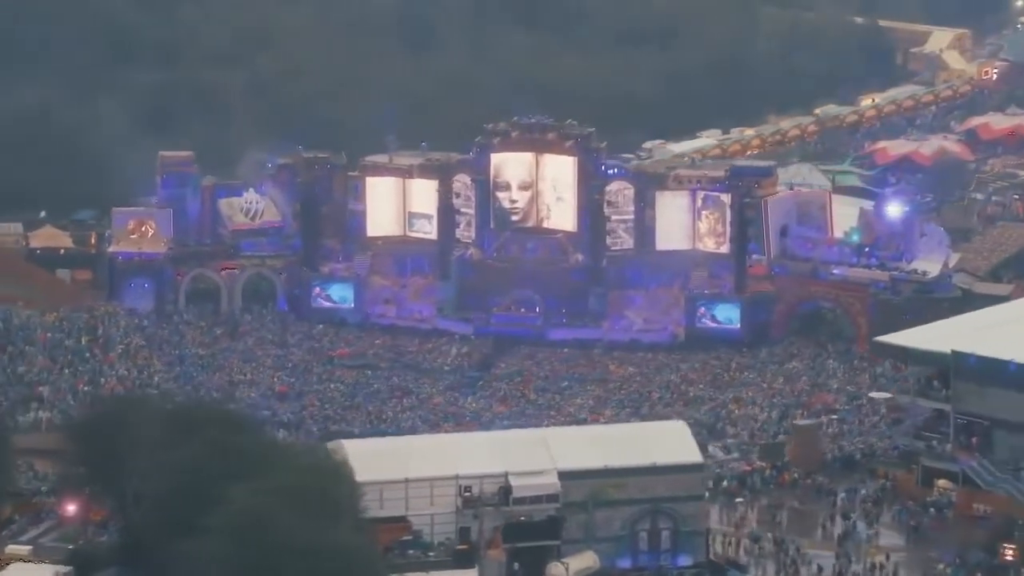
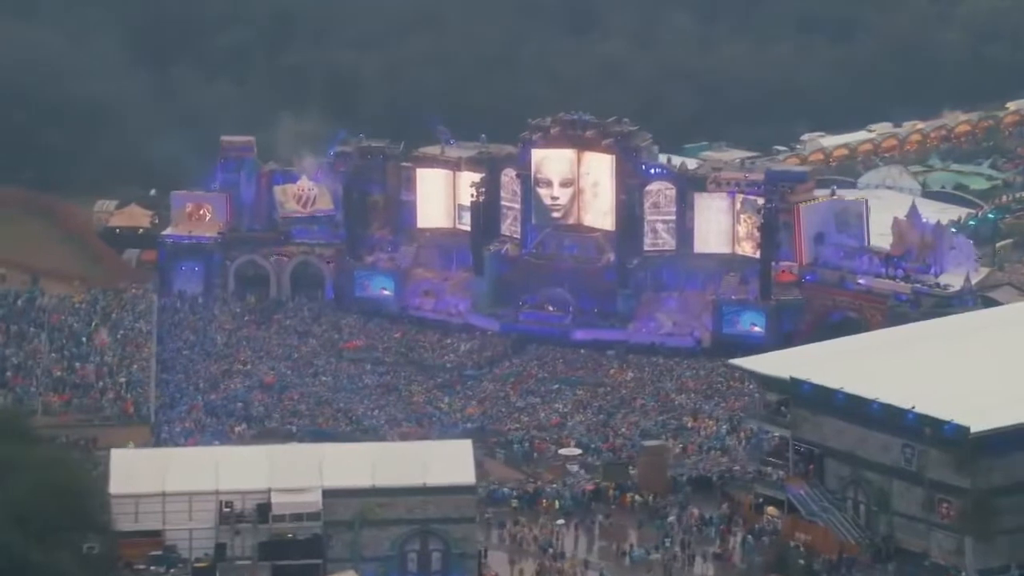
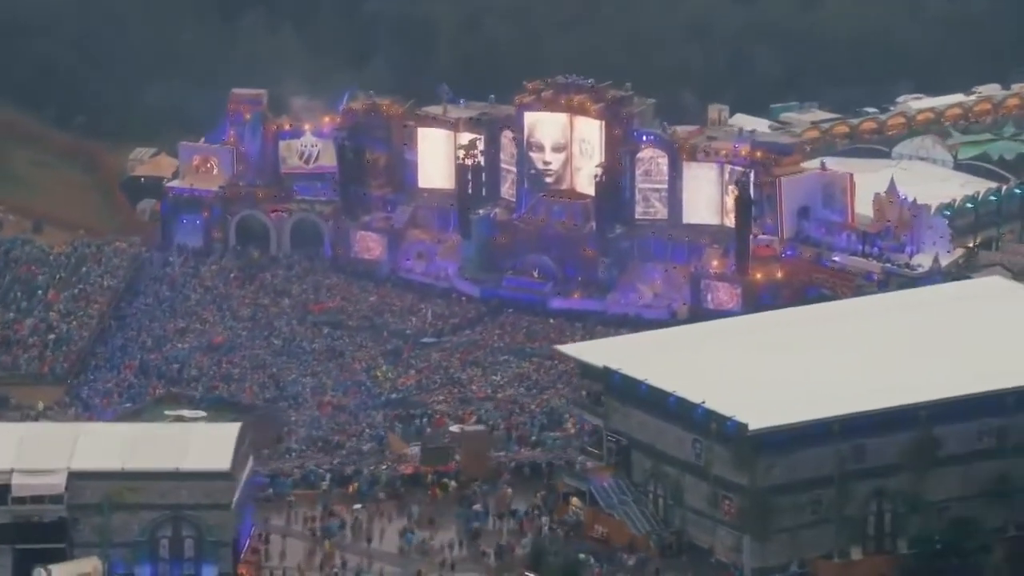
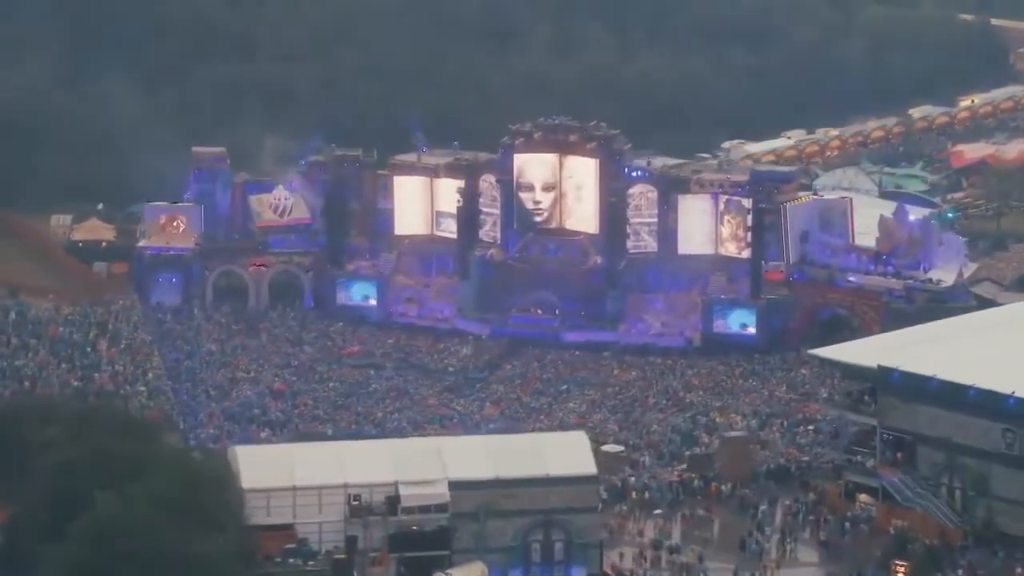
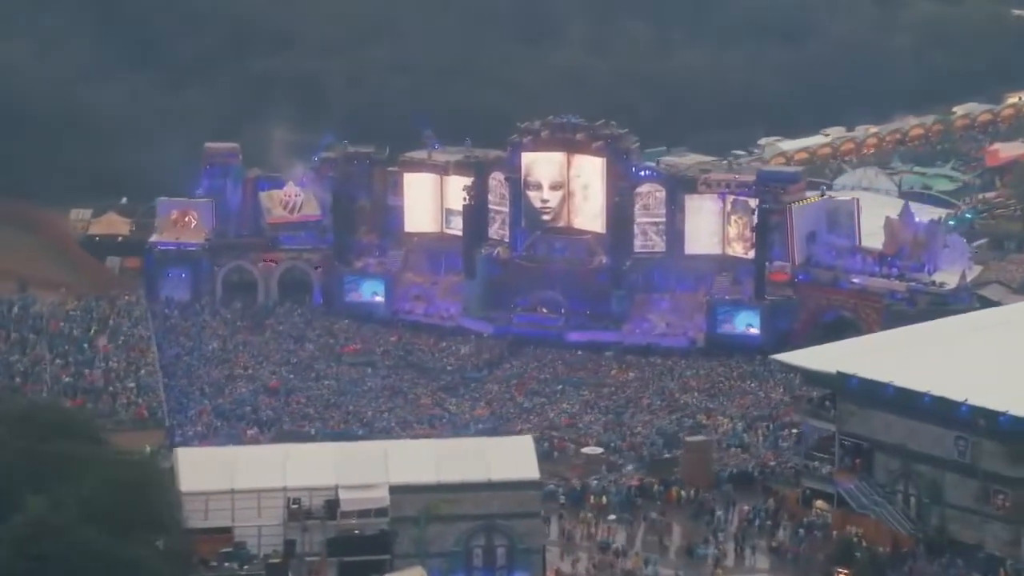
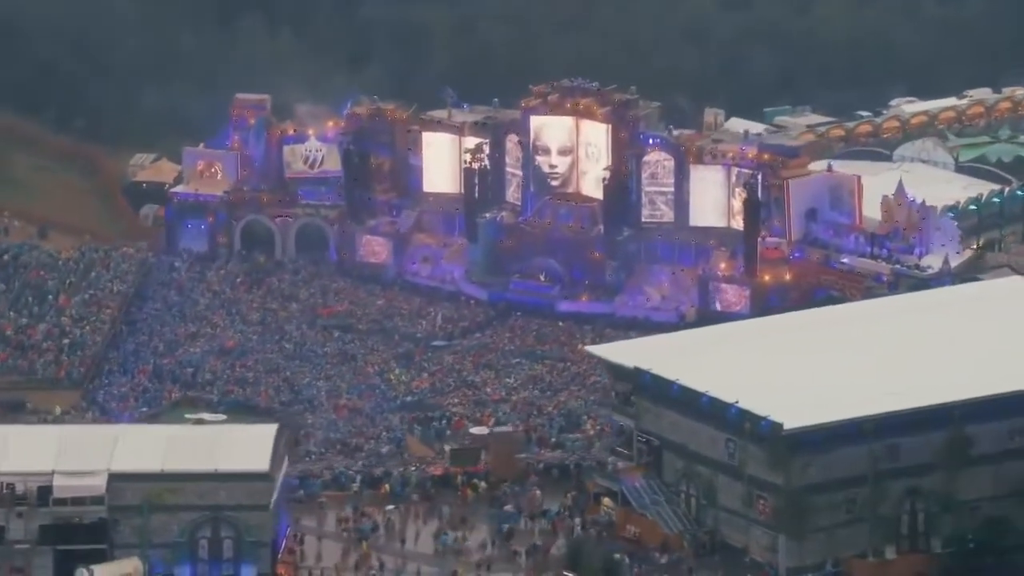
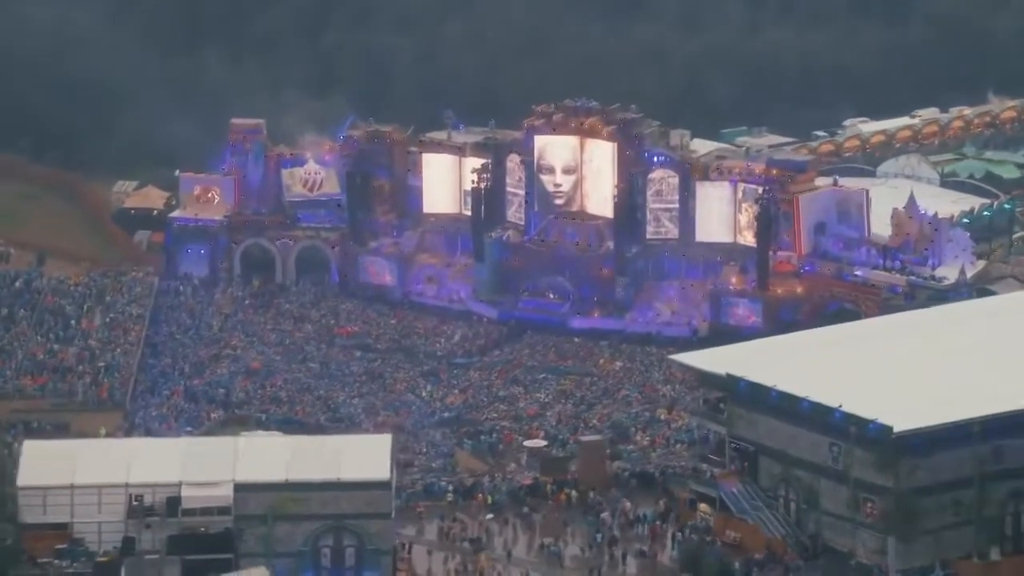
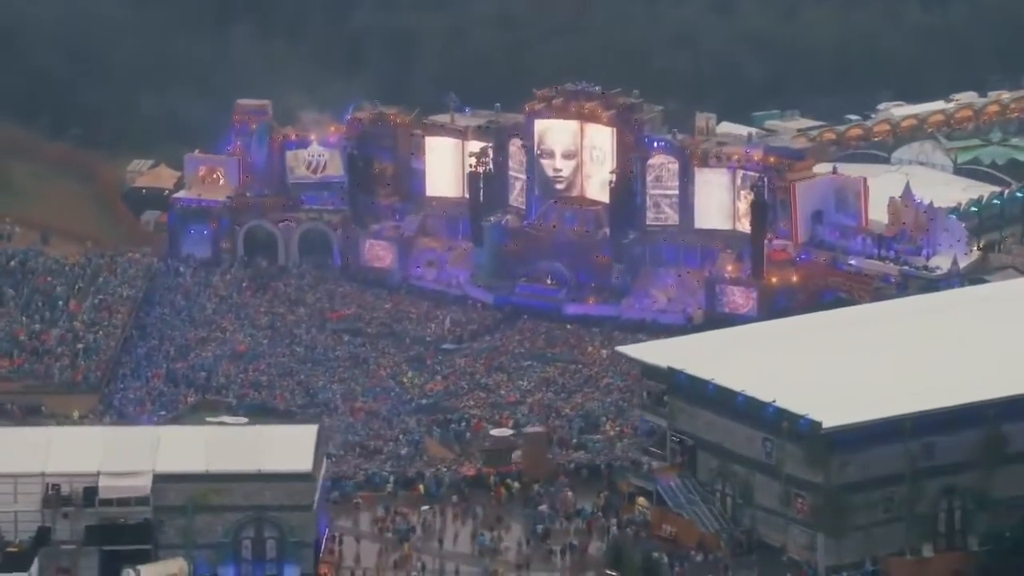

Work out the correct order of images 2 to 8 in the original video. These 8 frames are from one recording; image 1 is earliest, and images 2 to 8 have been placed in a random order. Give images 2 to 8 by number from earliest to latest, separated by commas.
4, 5, 2, 7, 8, 6, 3
